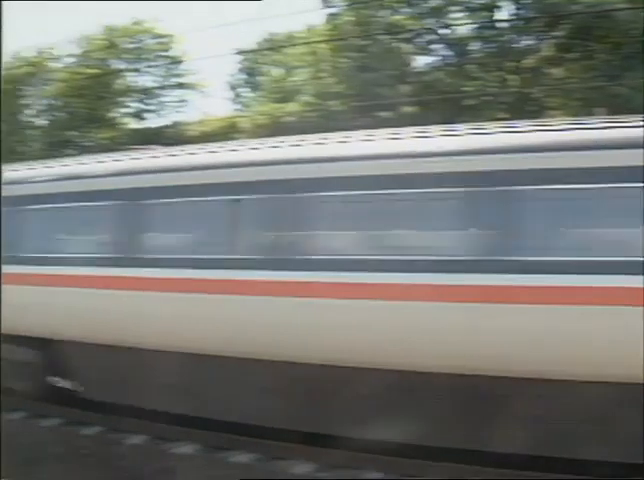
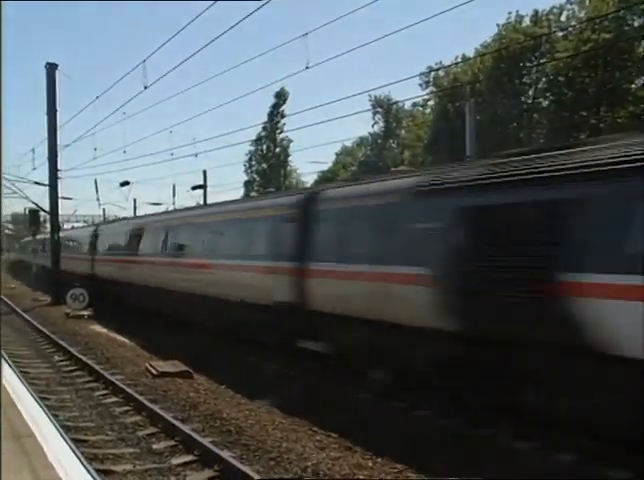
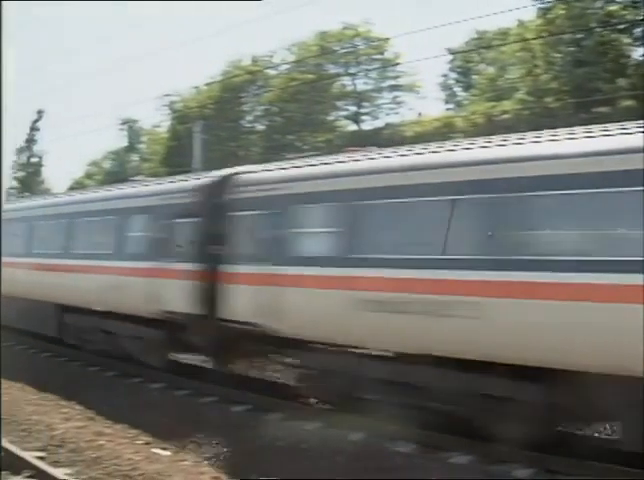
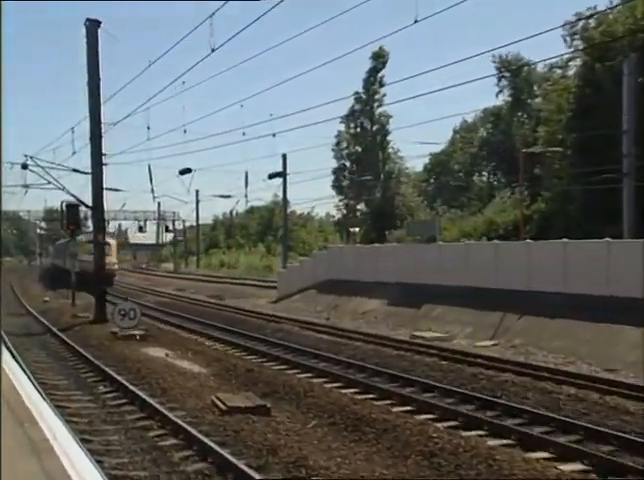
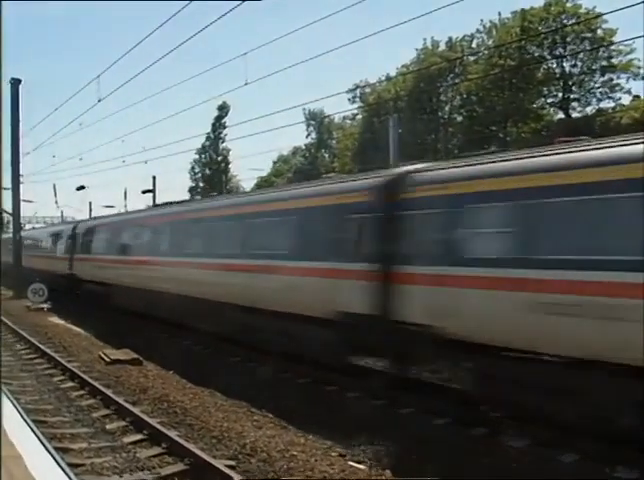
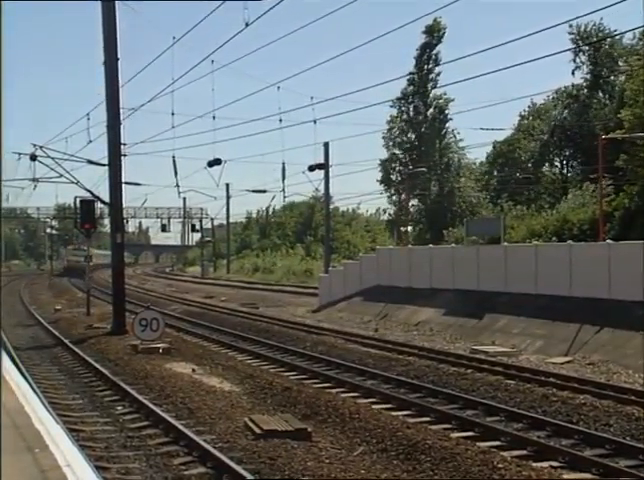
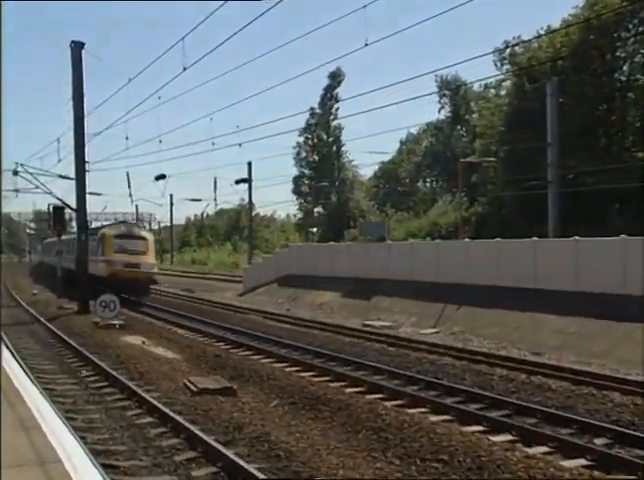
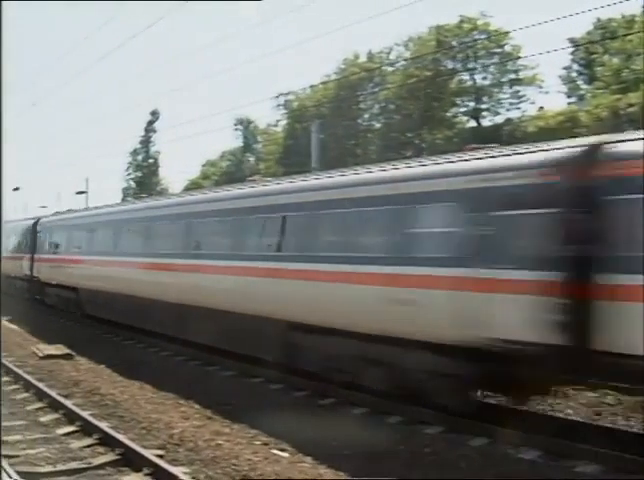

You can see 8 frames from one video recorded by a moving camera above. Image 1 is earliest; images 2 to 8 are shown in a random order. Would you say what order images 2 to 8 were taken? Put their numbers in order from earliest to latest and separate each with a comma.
3, 8, 5, 2, 7, 4, 6
